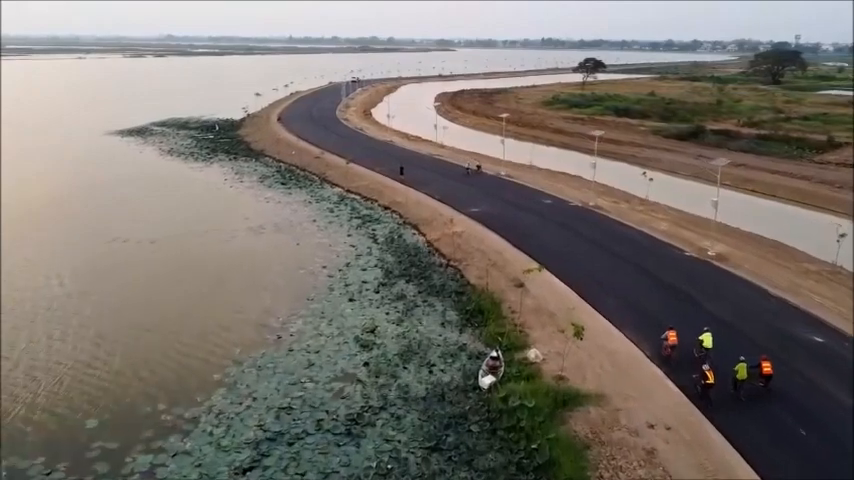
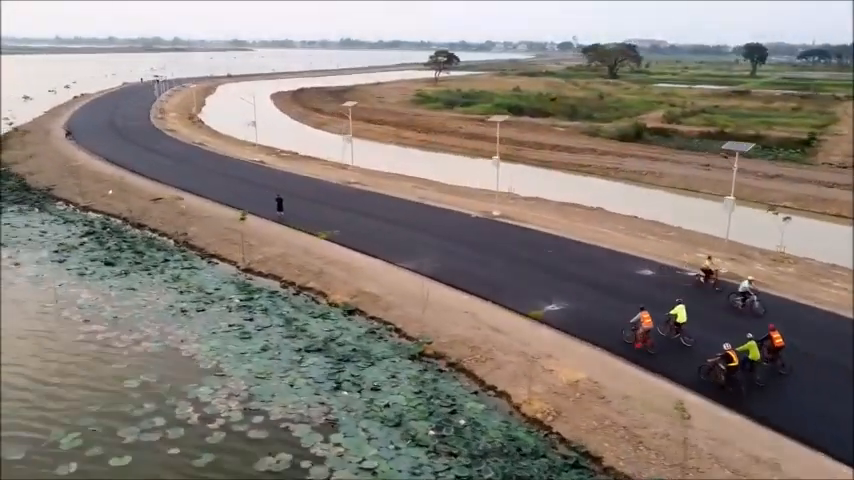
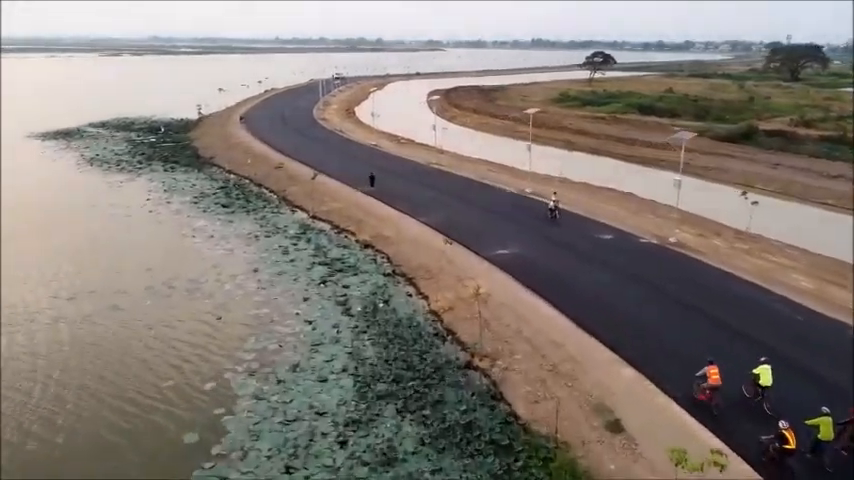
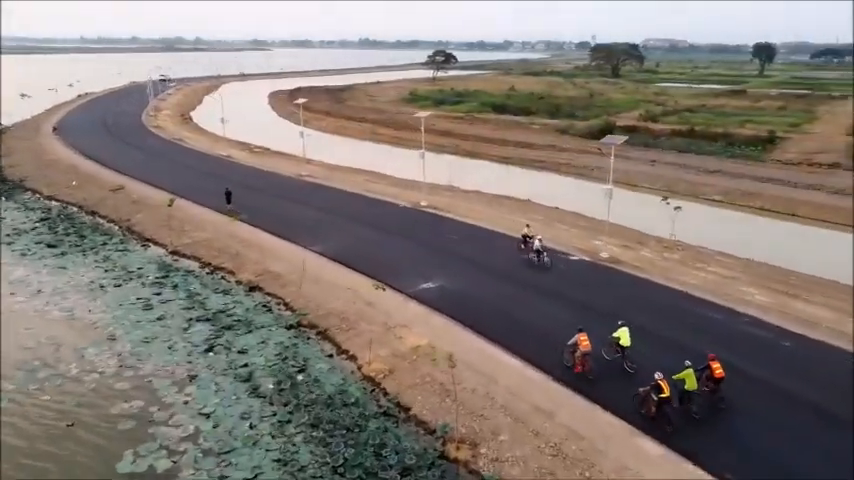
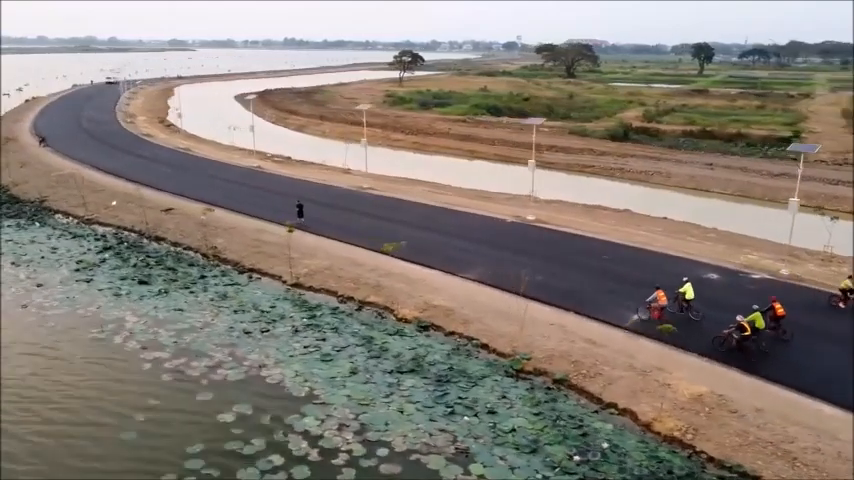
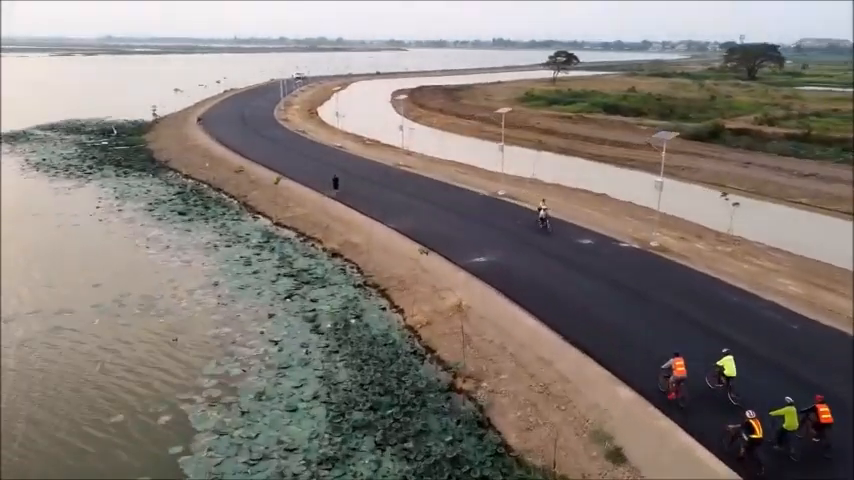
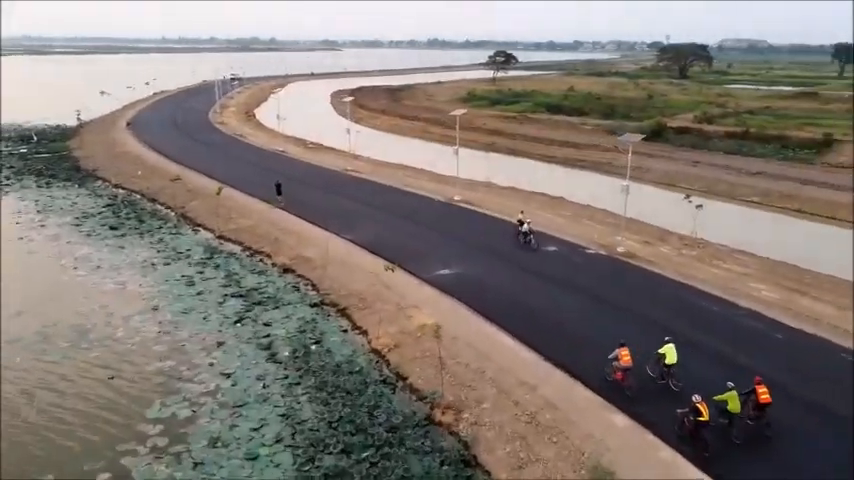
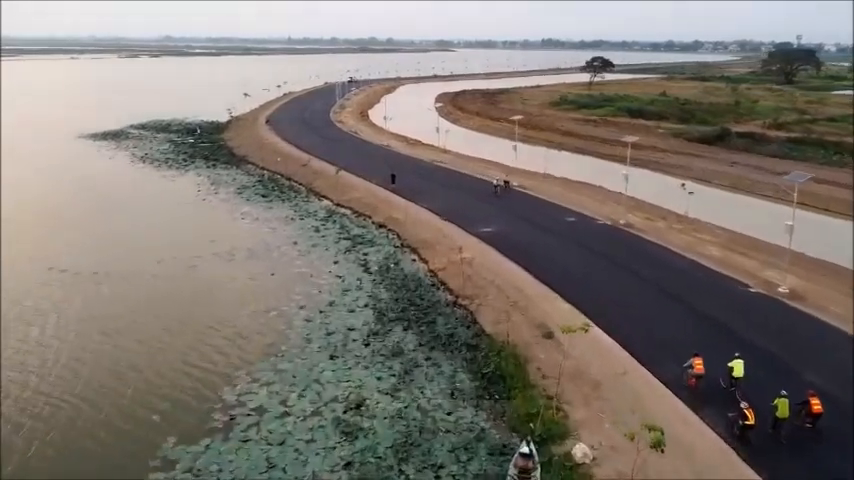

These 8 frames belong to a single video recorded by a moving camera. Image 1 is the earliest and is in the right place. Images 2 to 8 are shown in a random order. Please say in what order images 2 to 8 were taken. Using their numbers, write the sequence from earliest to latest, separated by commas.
8, 3, 6, 7, 4, 2, 5
